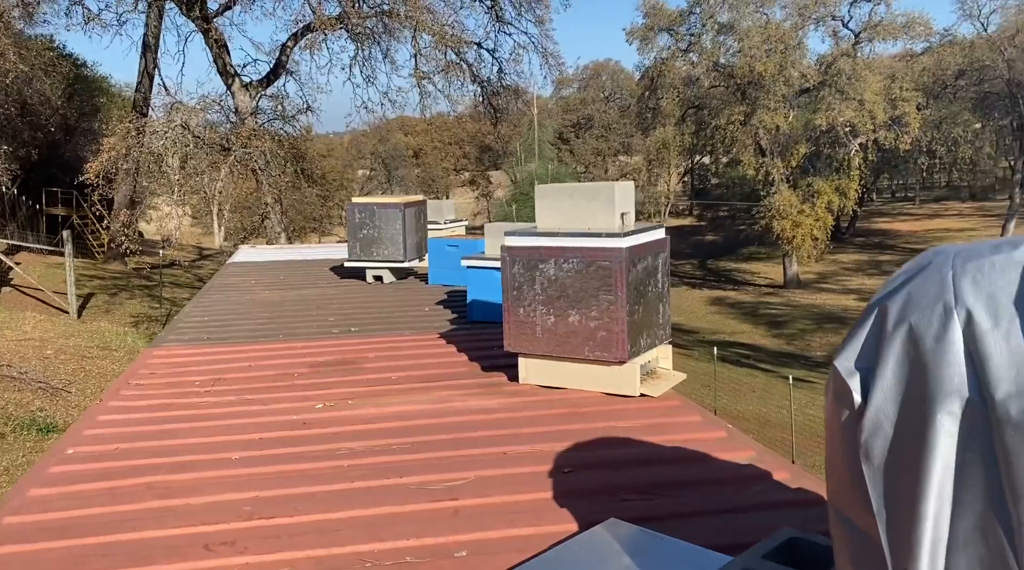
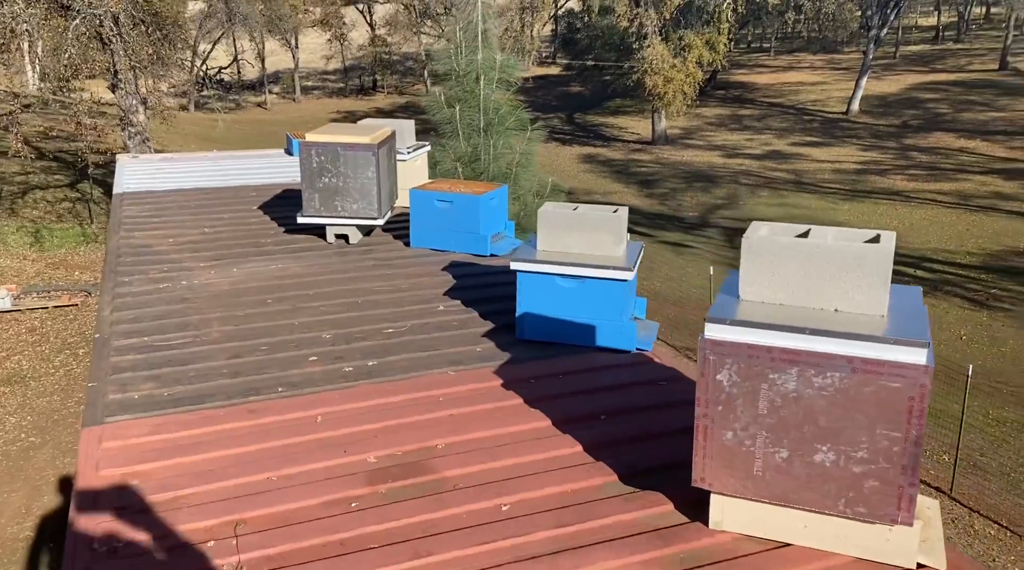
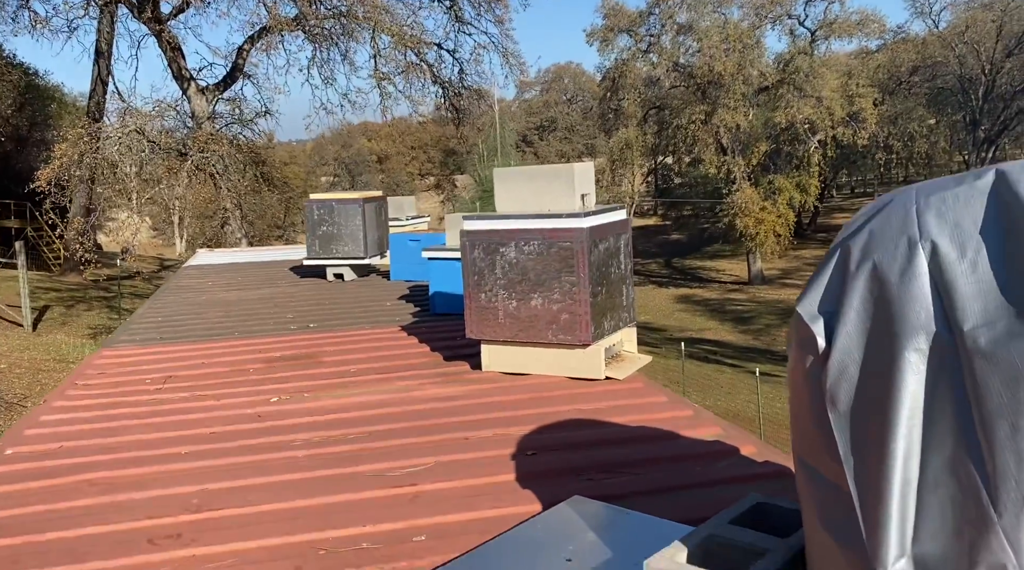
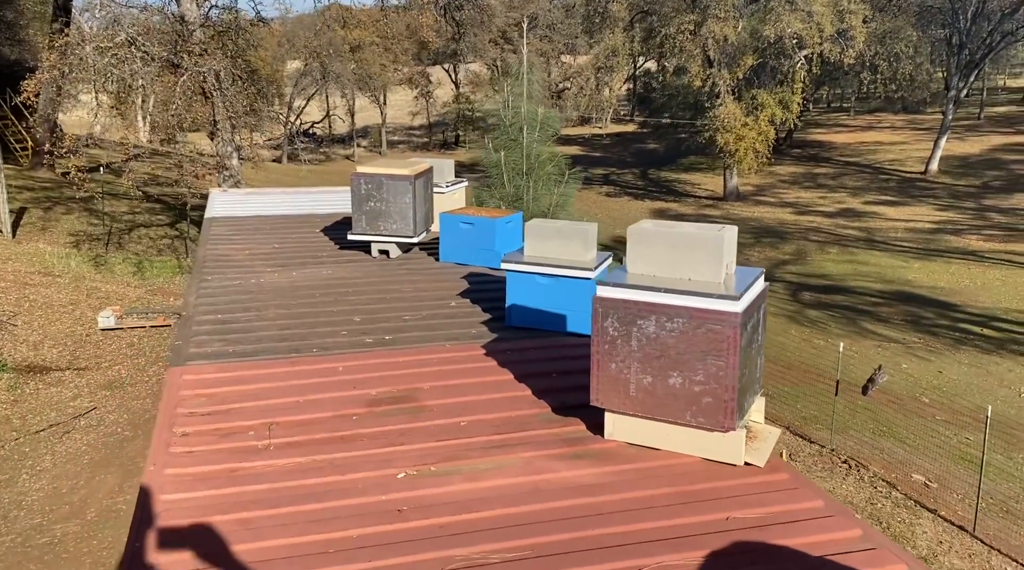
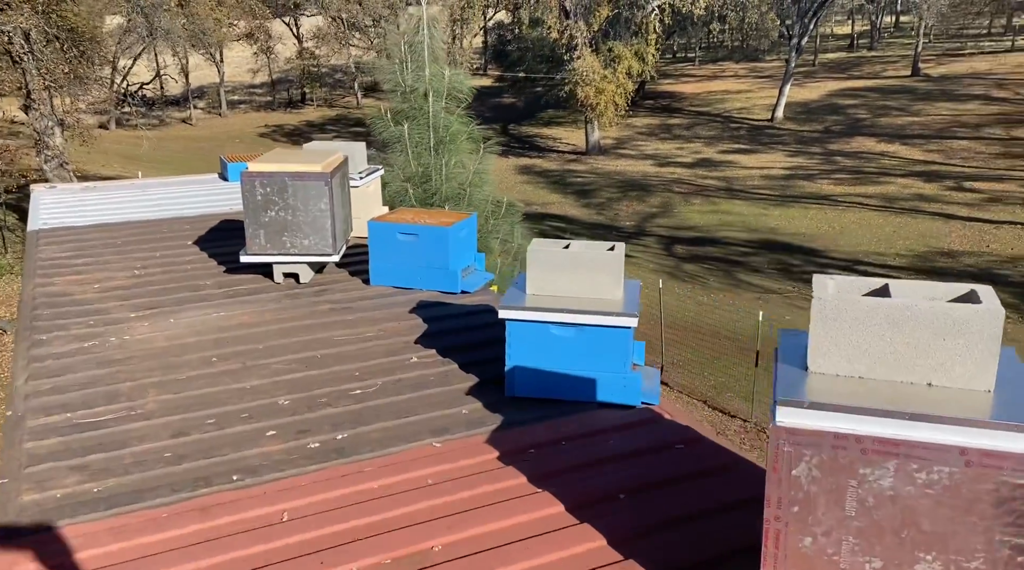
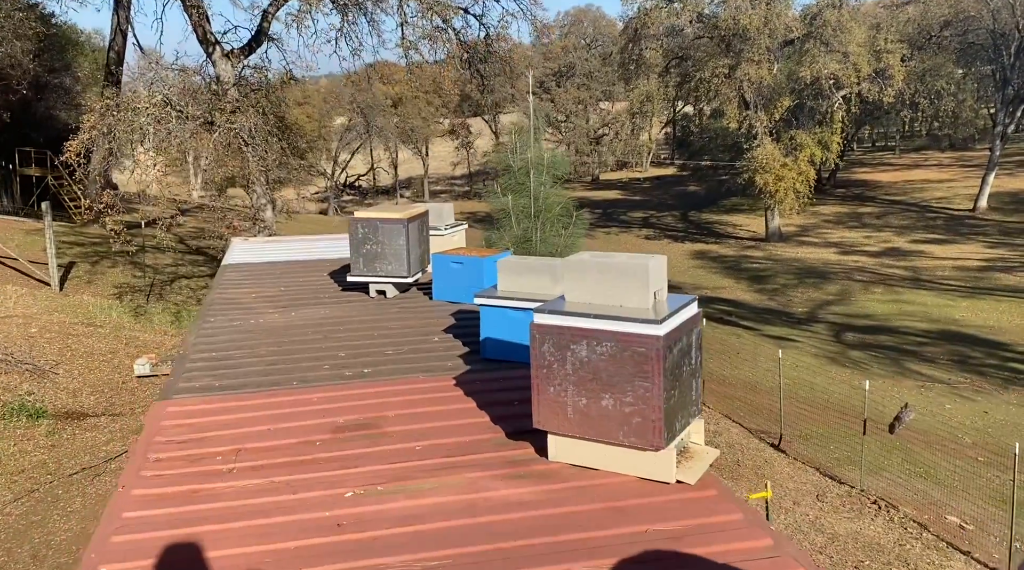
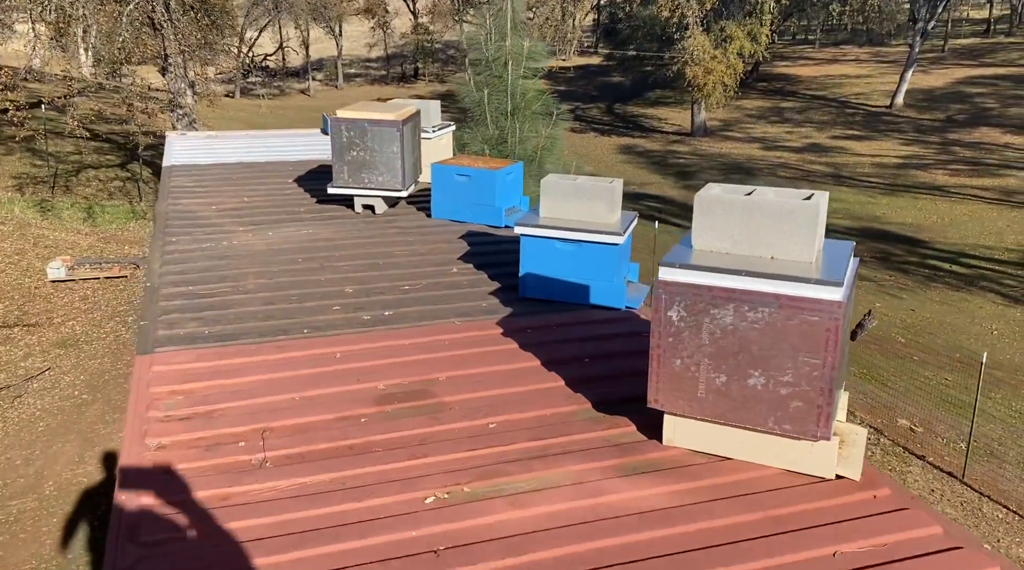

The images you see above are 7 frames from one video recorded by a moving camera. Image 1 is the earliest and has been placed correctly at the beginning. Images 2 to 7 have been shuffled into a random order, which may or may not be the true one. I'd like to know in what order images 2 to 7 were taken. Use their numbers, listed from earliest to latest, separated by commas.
3, 6, 4, 7, 2, 5
